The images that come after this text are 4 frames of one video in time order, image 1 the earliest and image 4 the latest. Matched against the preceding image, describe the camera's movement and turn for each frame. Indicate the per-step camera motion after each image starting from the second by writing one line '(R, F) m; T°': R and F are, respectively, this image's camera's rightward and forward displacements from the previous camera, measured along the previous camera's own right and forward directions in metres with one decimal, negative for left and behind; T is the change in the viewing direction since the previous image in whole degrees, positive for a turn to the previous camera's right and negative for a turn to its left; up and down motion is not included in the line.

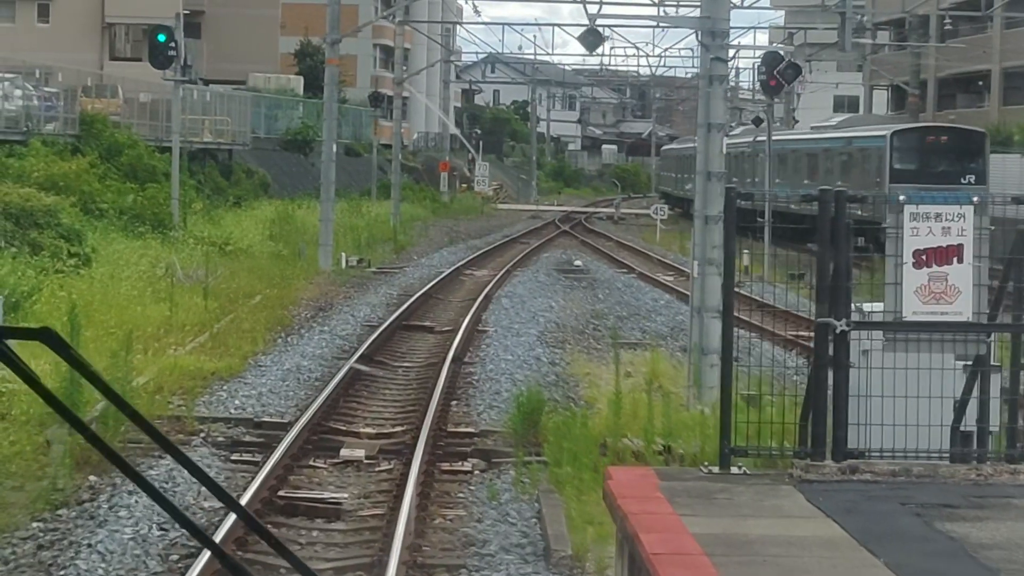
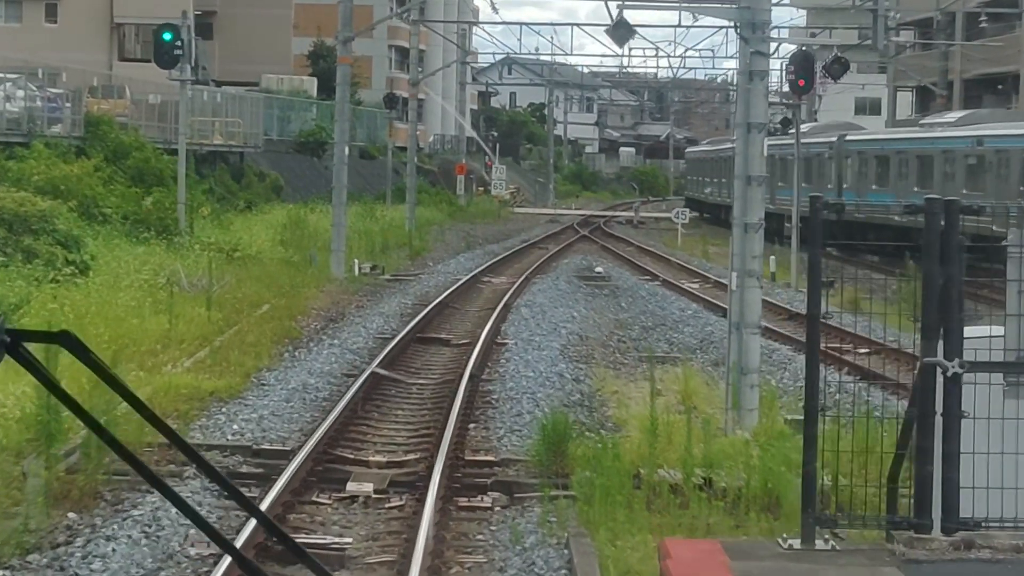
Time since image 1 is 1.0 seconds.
(0.0, +0.8) m; 0°
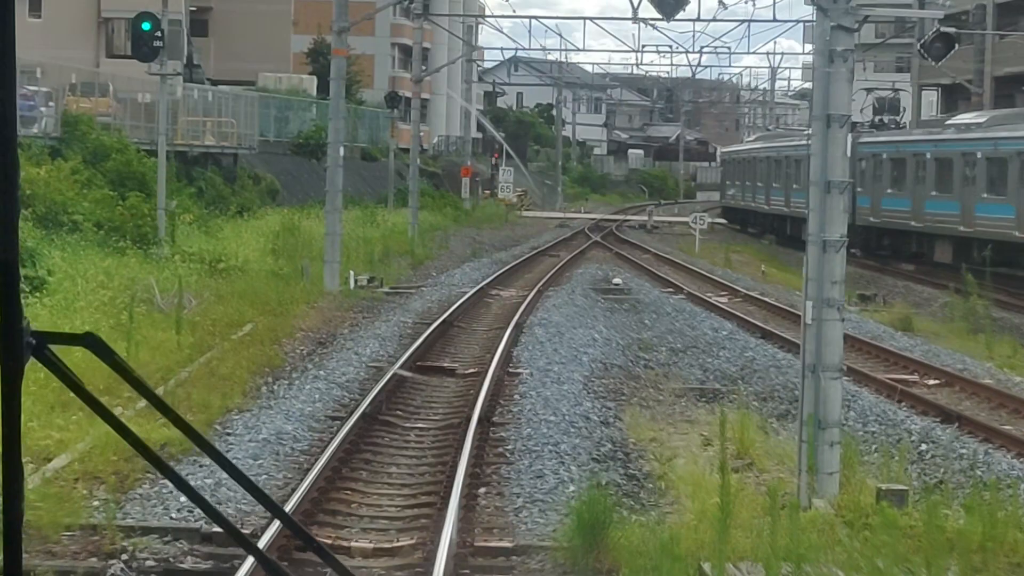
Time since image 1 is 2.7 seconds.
(-0.1, +1.9) m; 0°
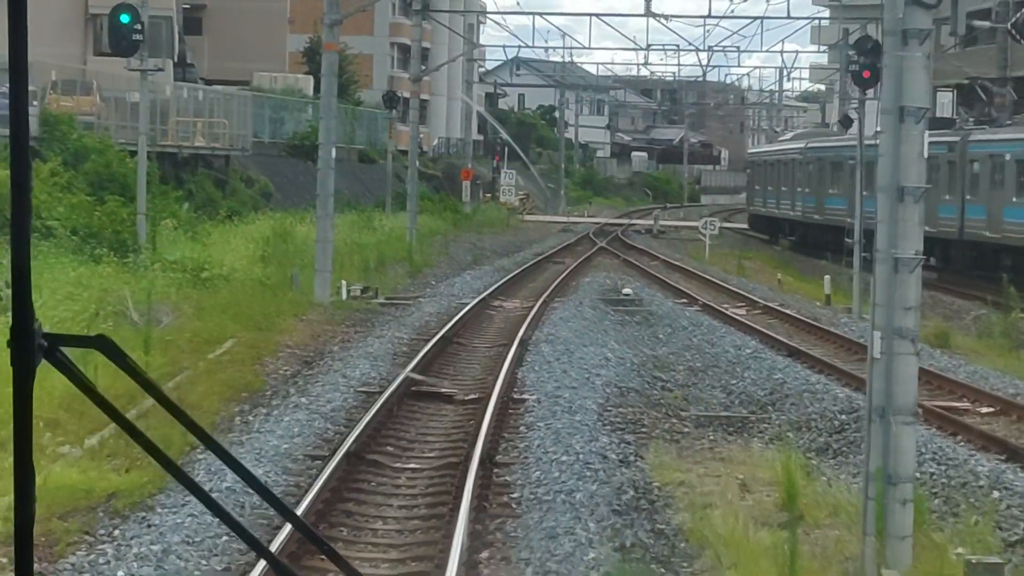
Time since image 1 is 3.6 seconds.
(0.0, +1.3) m; 0°
